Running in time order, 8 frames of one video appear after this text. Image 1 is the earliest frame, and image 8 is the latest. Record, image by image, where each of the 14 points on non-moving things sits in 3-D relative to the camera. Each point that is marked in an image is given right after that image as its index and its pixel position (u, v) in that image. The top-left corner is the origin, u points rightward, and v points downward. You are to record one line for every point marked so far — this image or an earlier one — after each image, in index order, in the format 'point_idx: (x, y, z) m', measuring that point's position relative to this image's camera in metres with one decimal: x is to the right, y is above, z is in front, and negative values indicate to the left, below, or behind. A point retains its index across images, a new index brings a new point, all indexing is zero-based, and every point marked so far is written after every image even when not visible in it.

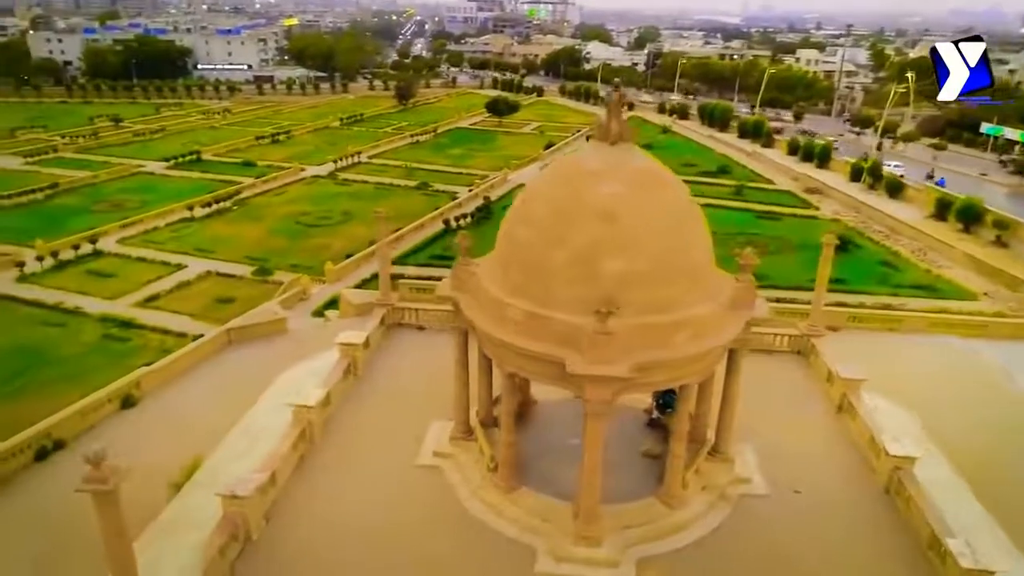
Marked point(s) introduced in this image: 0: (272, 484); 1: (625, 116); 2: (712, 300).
0: (-3.9, -3.2, +11.6) m
1: (+1.7, +2.5, +10.5) m
2: (+2.9, -0.2, +10.5) m
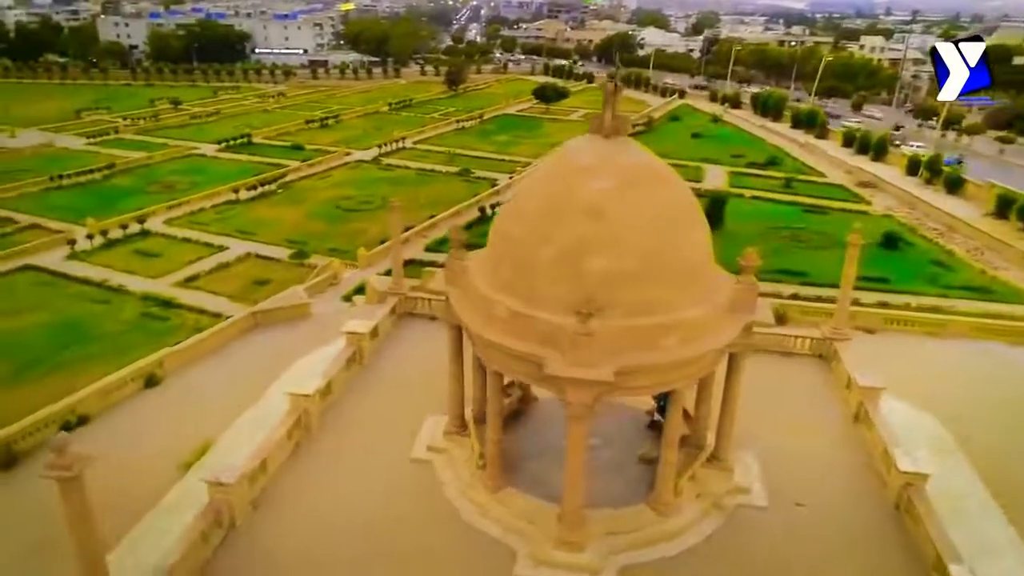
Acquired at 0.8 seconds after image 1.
0: (-4.1, -3.1, +11.7) m
1: (+1.5, +2.5, +10.1) m
2: (+2.7, -0.2, +10.0) m
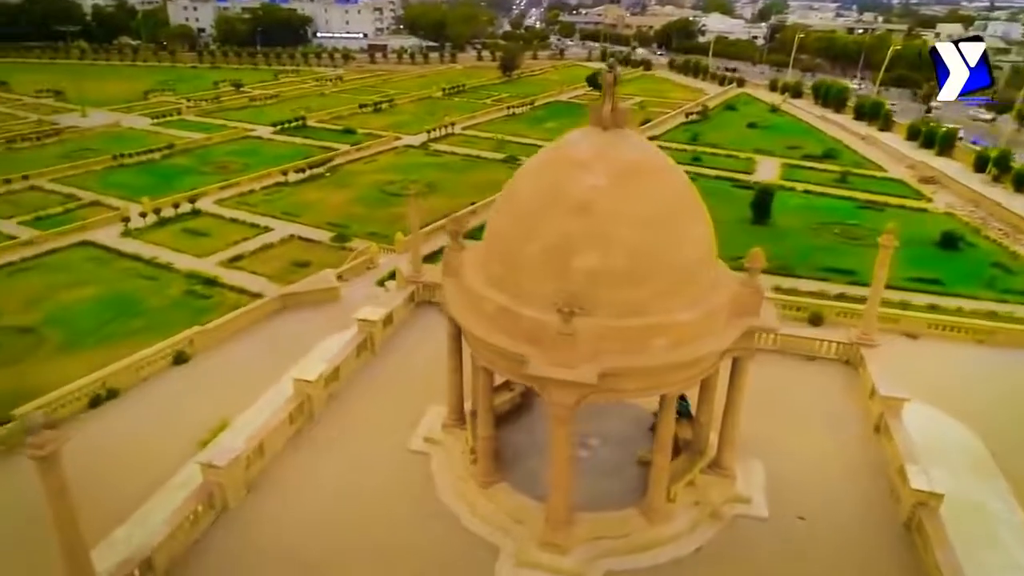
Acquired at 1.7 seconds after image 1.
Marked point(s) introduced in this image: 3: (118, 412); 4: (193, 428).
0: (-4.2, -2.8, +11.8) m
1: (+1.5, +2.6, +9.7) m
2: (+2.6, -0.2, +9.6) m
3: (-9.2, -3.0, +16.9) m
4: (-7.4, -3.3, +16.4) m
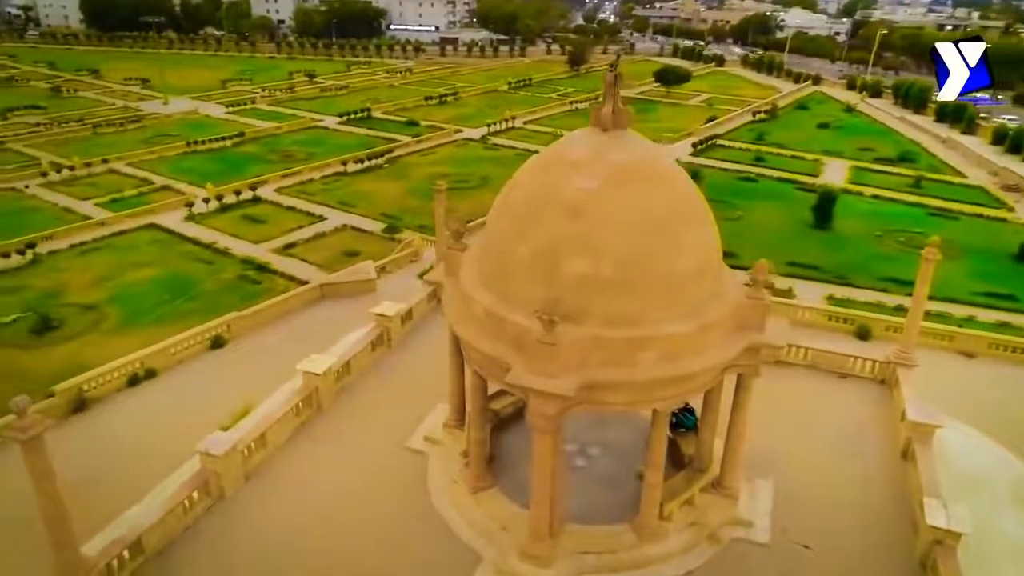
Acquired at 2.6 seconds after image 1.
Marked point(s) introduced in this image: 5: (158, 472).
0: (-4.3, -2.7, +12.0) m
1: (+1.4, +2.5, +9.3) m
2: (+2.4, -0.4, +9.1) m
3: (-8.8, -2.6, +17.5) m
4: (-7.0, -3.0, +16.8) m
5: (-7.5, -3.9, +15.0) m
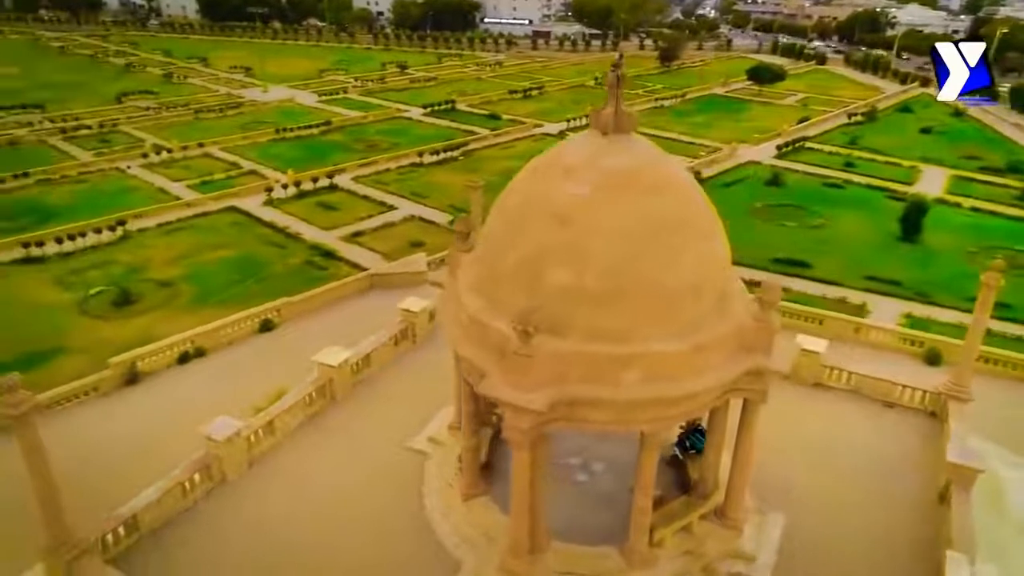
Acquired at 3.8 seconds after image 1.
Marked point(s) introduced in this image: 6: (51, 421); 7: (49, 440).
0: (-4.2, -2.5, +12.2) m
1: (+1.4, +2.3, +8.8) m
2: (+2.2, -0.6, +8.5) m
3: (-8.1, -2.2, +18.1) m
4: (-6.4, -2.7, +17.3) m
5: (-7.1, -3.5, +15.5) m
6: (-10.1, -3.0, +15.7) m
7: (-9.6, -3.3, +14.9) m
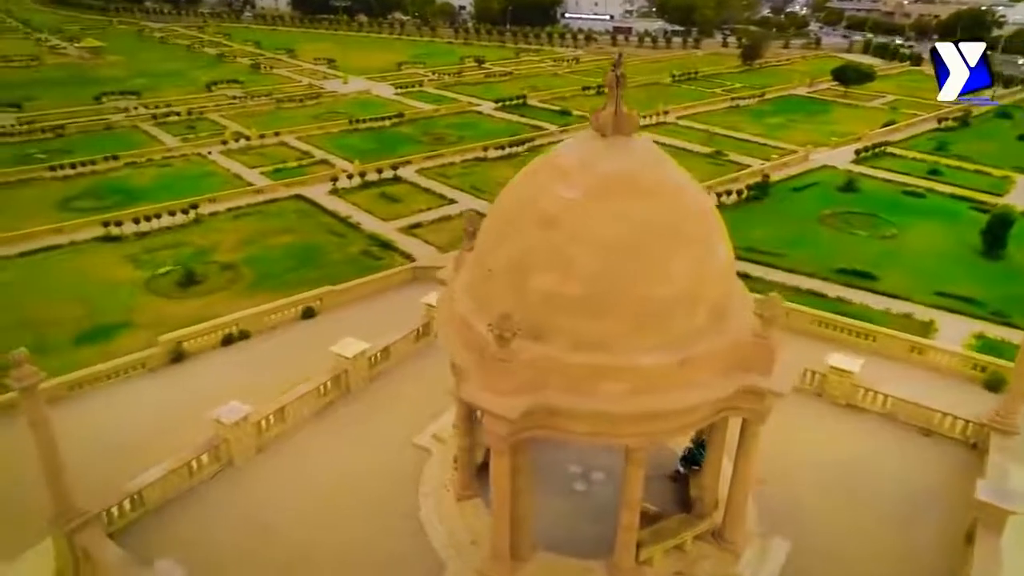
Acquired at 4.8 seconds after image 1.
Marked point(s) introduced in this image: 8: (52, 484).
0: (-4.1, -2.3, +12.4) m
1: (+1.4, +2.2, +8.5) m
2: (+2.0, -0.7, +8.1) m
3: (-7.4, -1.8, +18.7) m
4: (-5.8, -2.4, +17.7) m
5: (-6.7, -3.2, +16.1) m
6: (-9.6, -2.5, +16.5) m
7: (-9.3, -2.8, +15.7) m
8: (-6.1, -2.6, +9.5) m
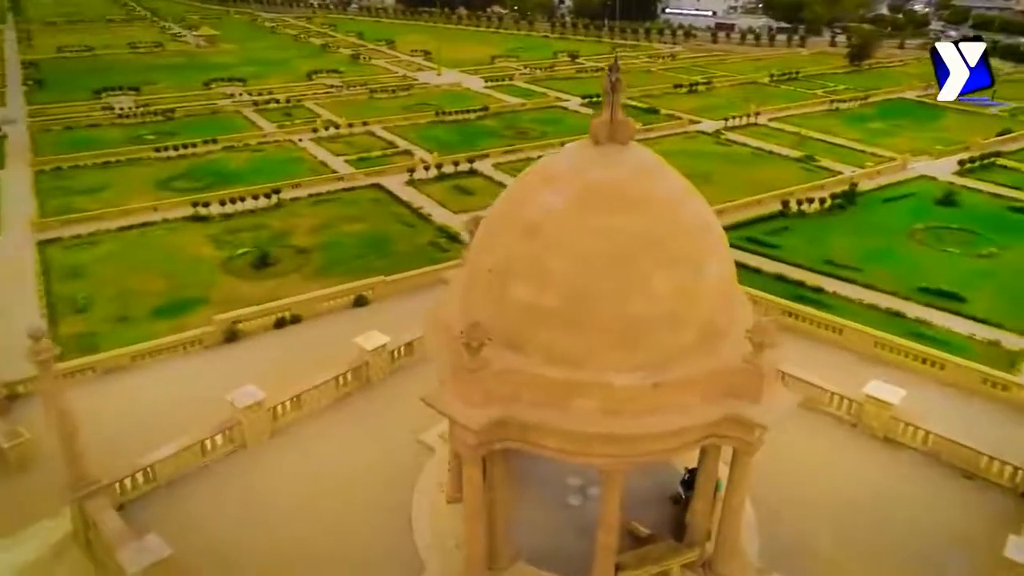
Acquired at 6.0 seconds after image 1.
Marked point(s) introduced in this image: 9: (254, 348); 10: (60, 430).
0: (-4.0, -2.1, +12.7) m
1: (+1.3, +2.0, +8.1) m
2: (+1.7, -0.9, +7.7) m
3: (-6.4, -1.4, +19.4) m
4: (-5.0, -2.1, +18.2) m
5: (-6.1, -2.9, +16.7) m
6: (-8.9, -2.0, +17.4) m
7: (-8.7, -2.3, +16.6) m
8: (-6.3, -2.3, +10.1) m
9: (-7.0, -1.6, +18.8) m
10: (-6.3, -2.0, +9.9) m
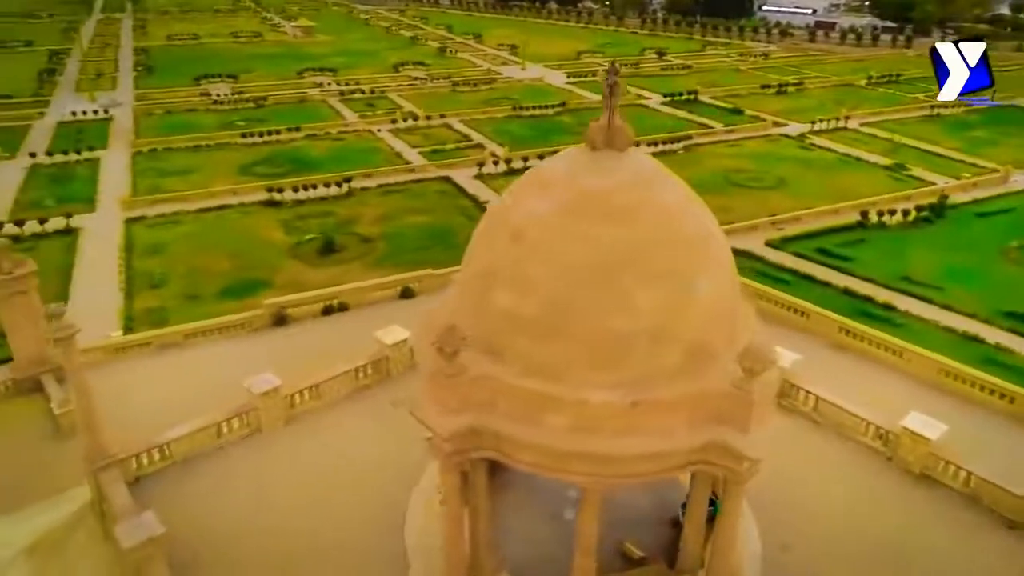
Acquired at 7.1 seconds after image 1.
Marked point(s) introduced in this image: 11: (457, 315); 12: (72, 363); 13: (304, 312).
0: (-3.7, -2.0, +13.0) m
1: (+1.2, +1.9, +7.8) m
2: (+1.4, -1.1, +7.4) m
3: (-5.3, -1.1, +19.8) m
4: (-4.1, -1.8, +18.5) m
5: (-5.5, -2.6, +17.1) m
6: (-8.1, -1.5, +18.2) m
7: (-8.0, -1.9, +17.3) m
8: (-6.4, -2.0, +10.6) m
9: (-6.0, -1.2, +19.3) m
10: (-6.4, -1.7, +10.4) m
11: (-0.6, -0.3, +8.2) m
12: (-6.3, -1.1, +10.2) m
13: (-6.3, -0.7, +20.3) m
